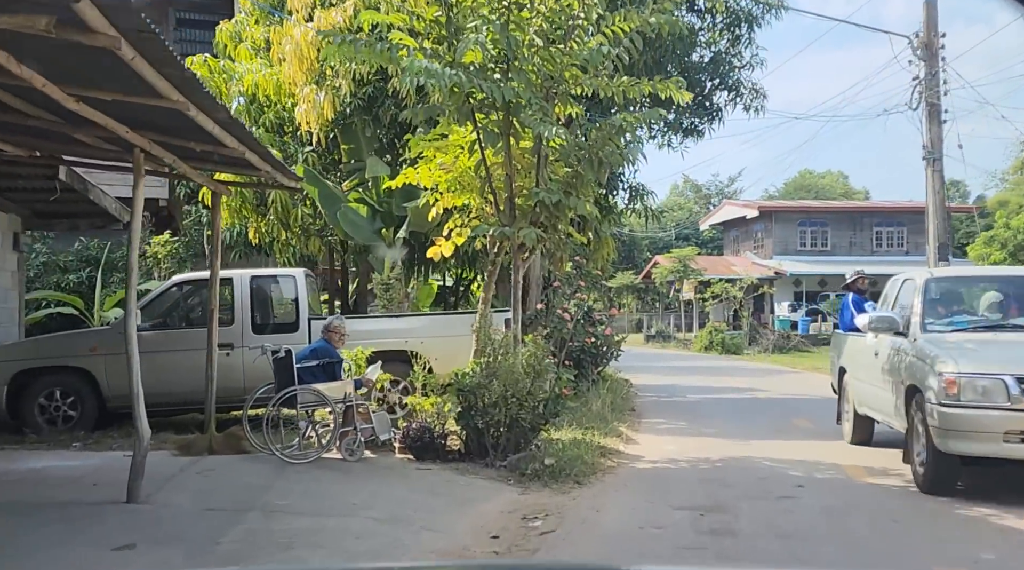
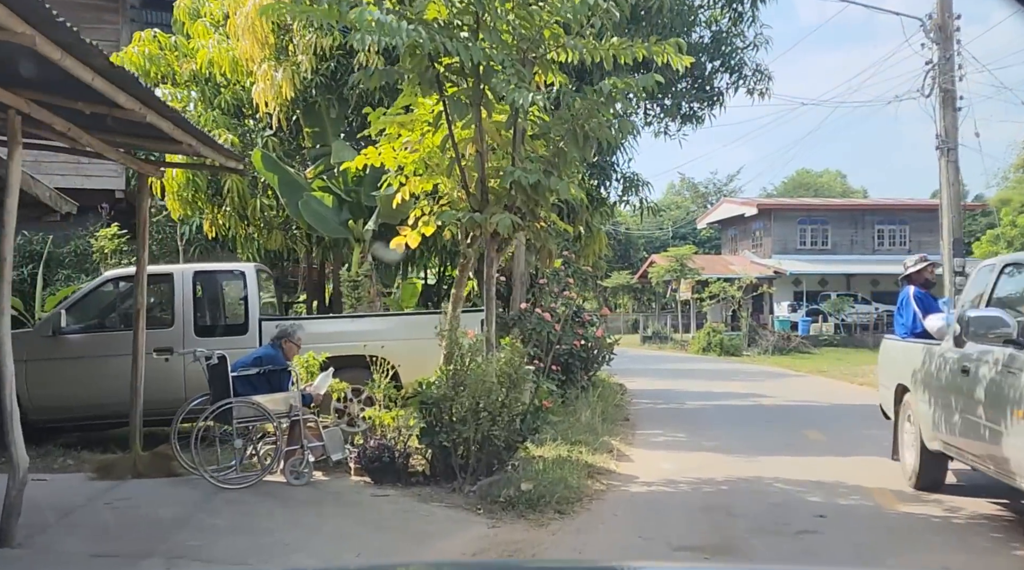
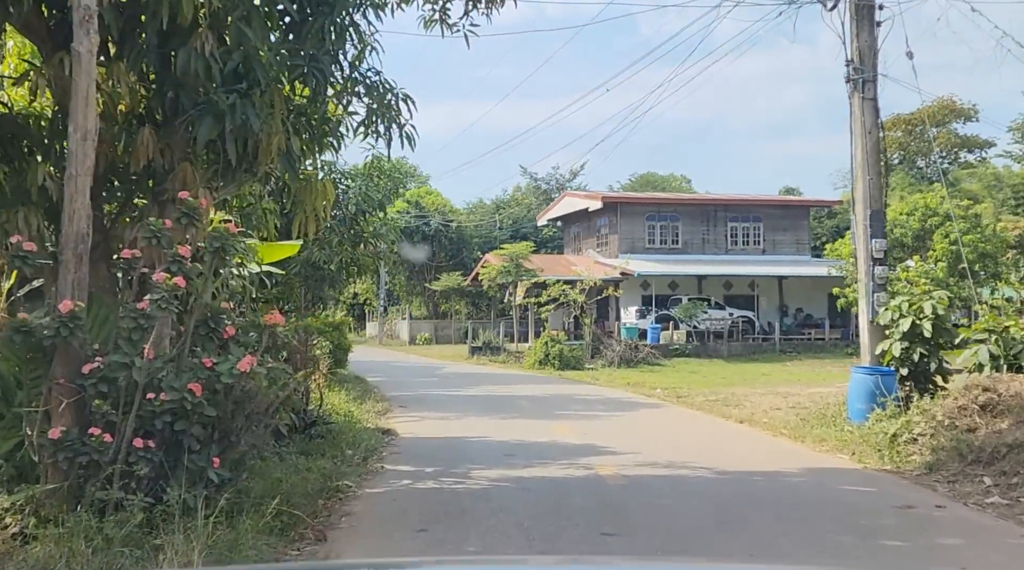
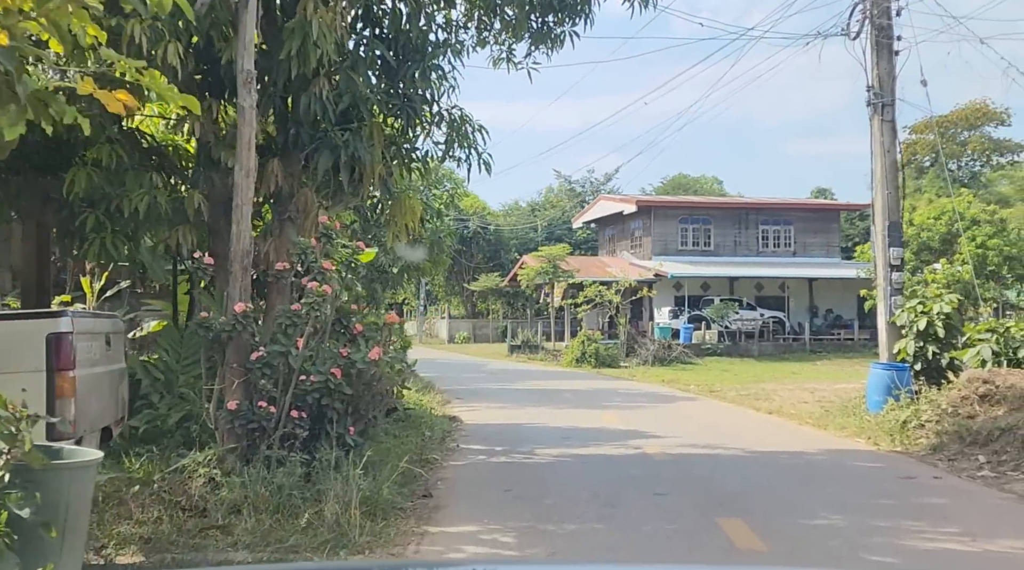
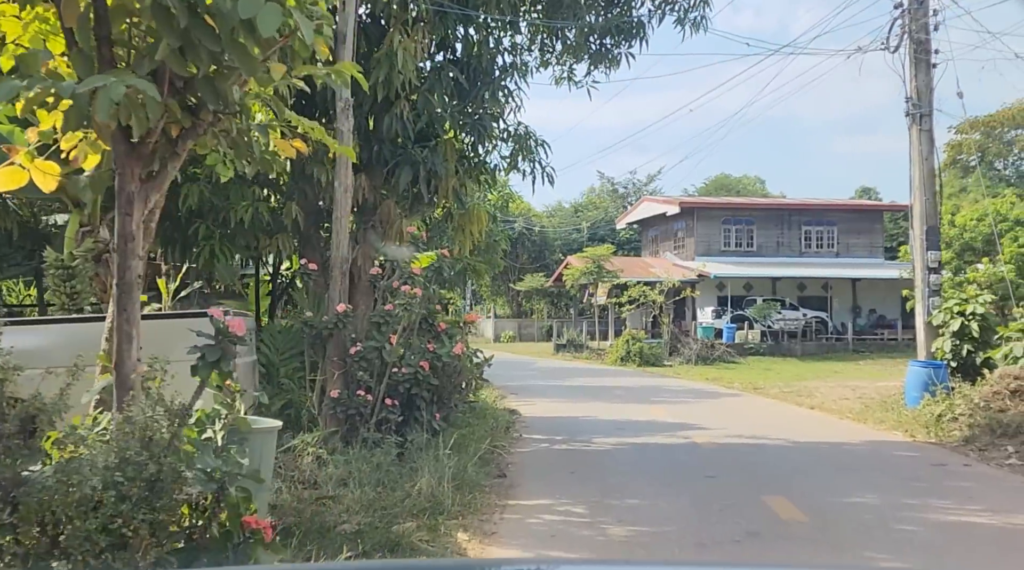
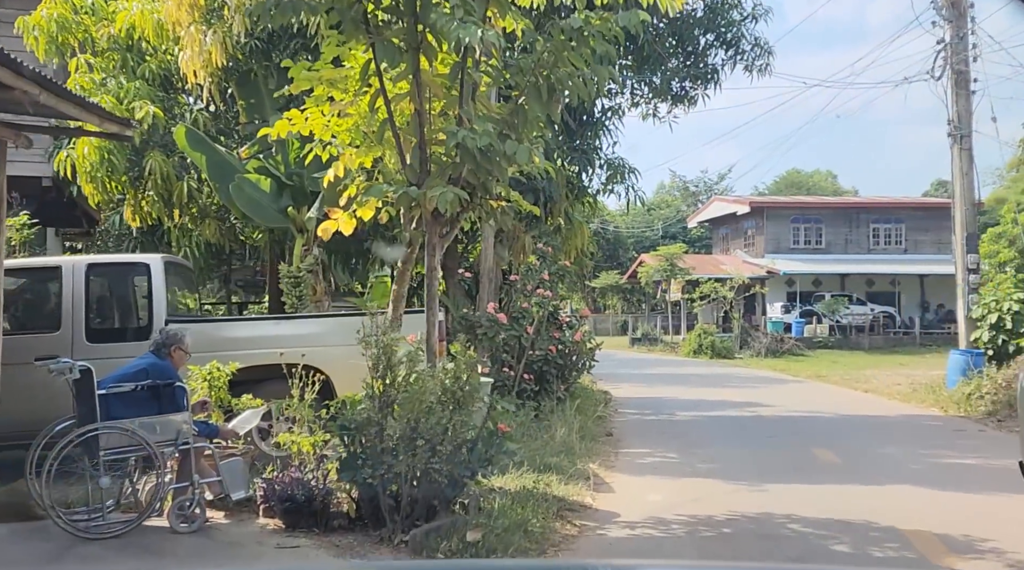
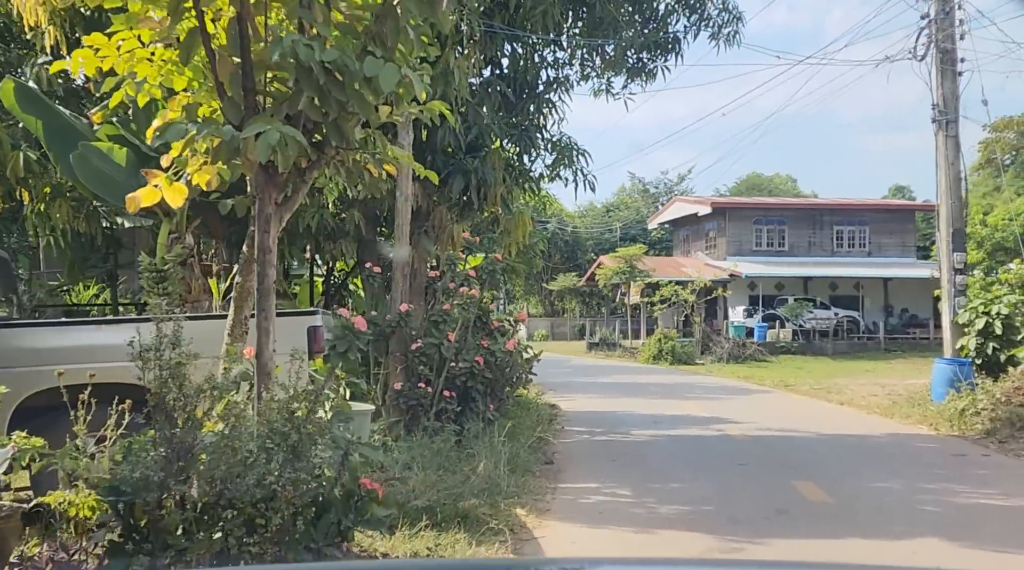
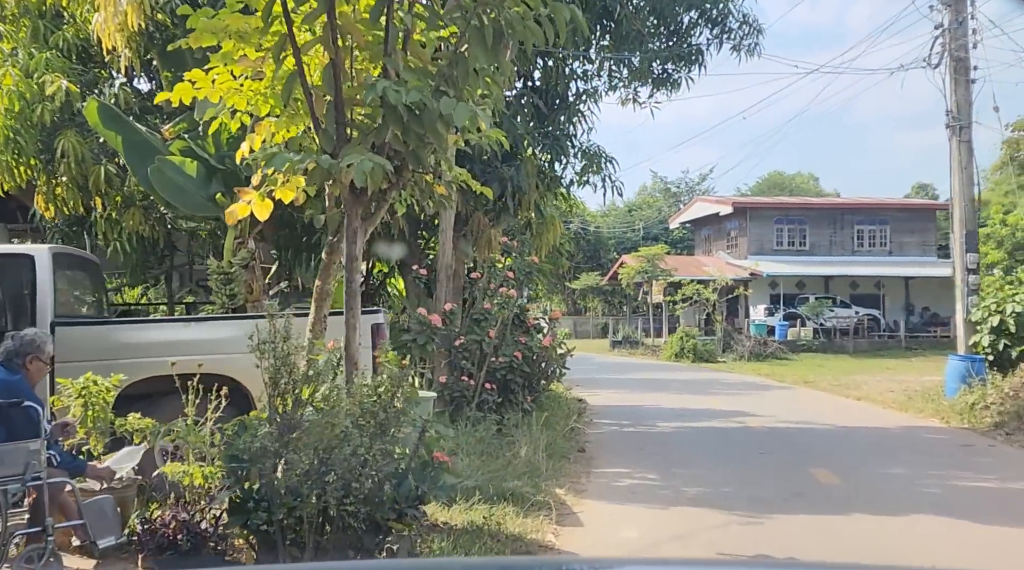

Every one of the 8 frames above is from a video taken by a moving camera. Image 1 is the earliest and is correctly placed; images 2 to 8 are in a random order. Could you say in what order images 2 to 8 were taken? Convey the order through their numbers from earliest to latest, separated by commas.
2, 6, 8, 7, 5, 4, 3
